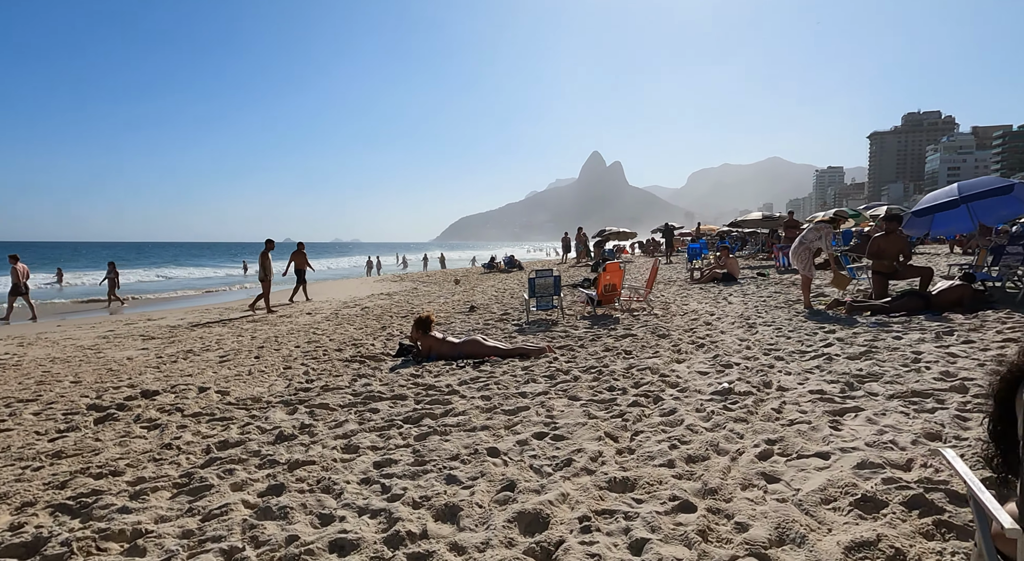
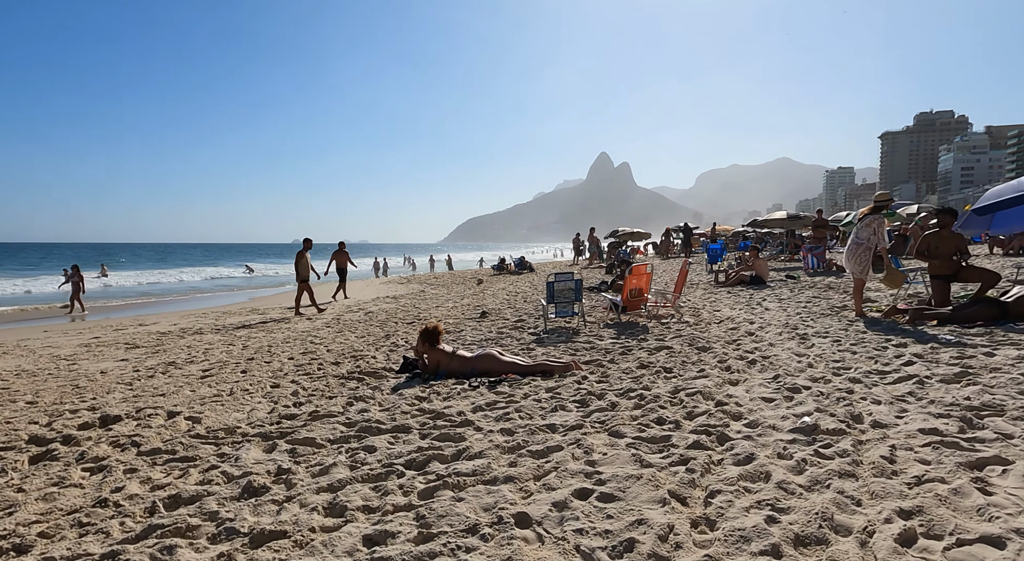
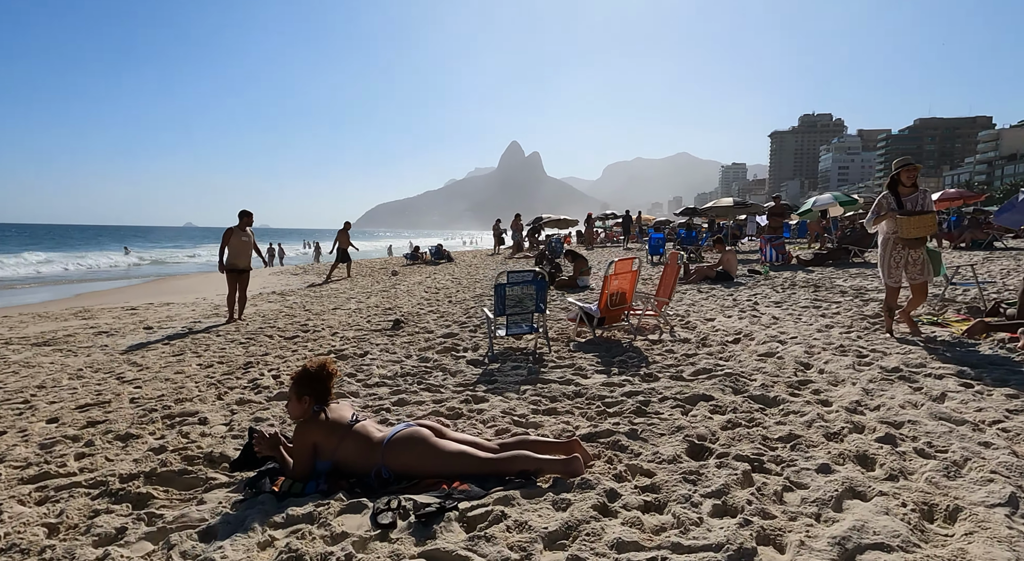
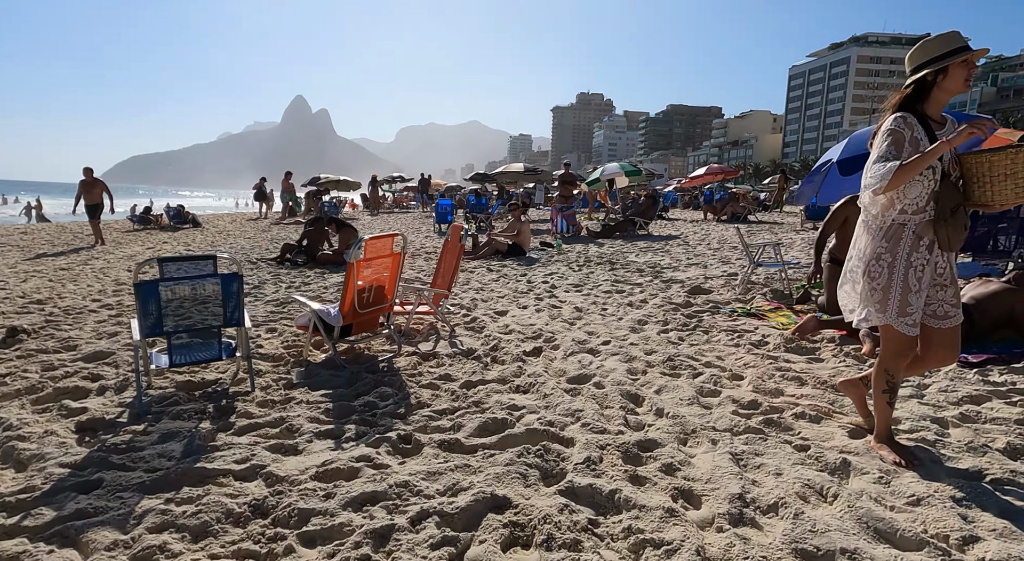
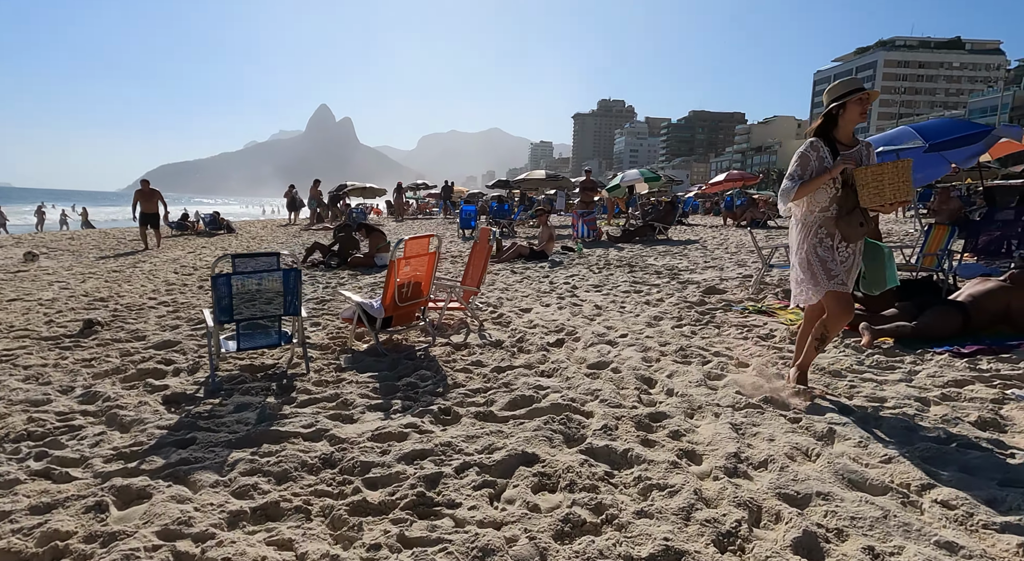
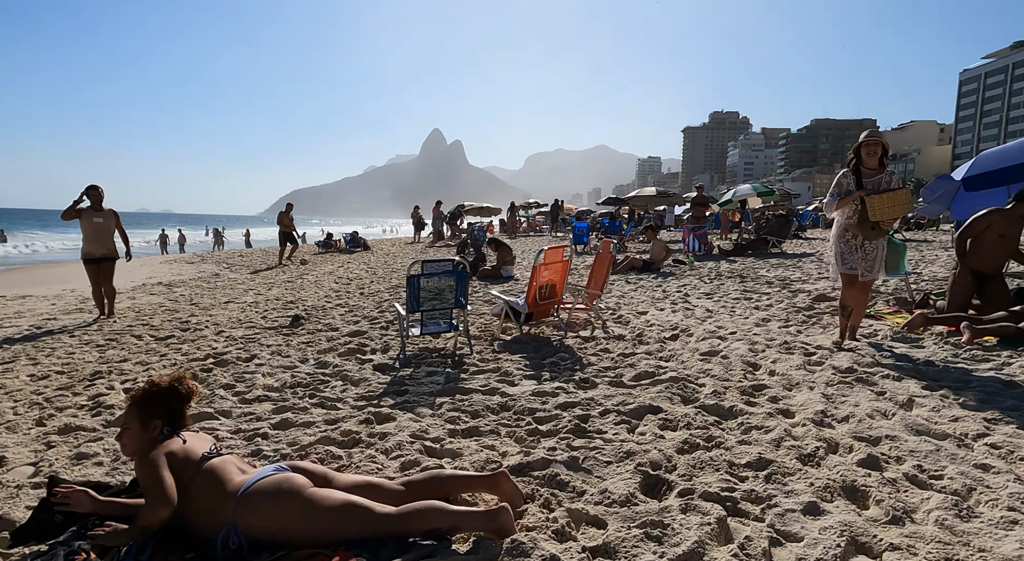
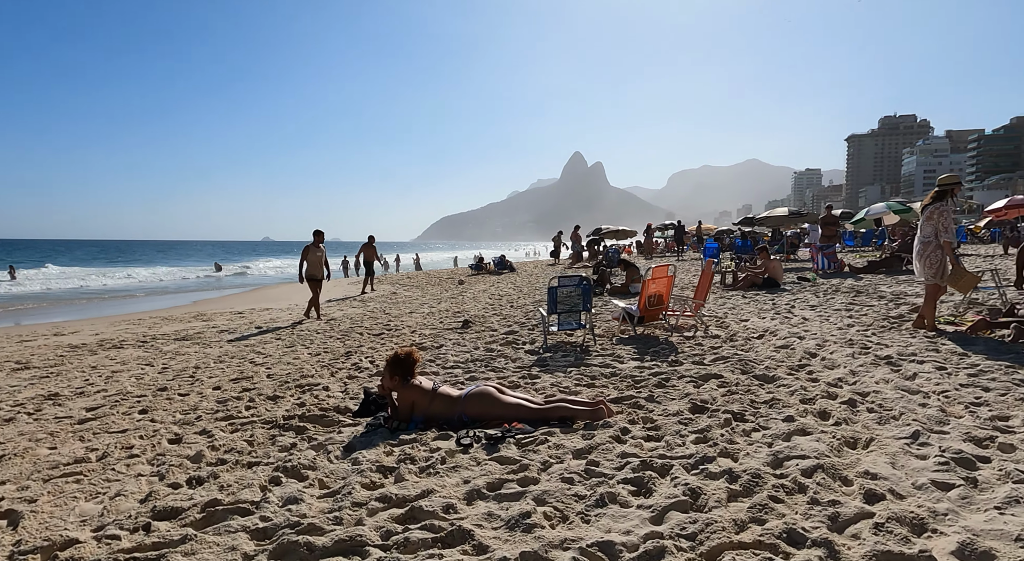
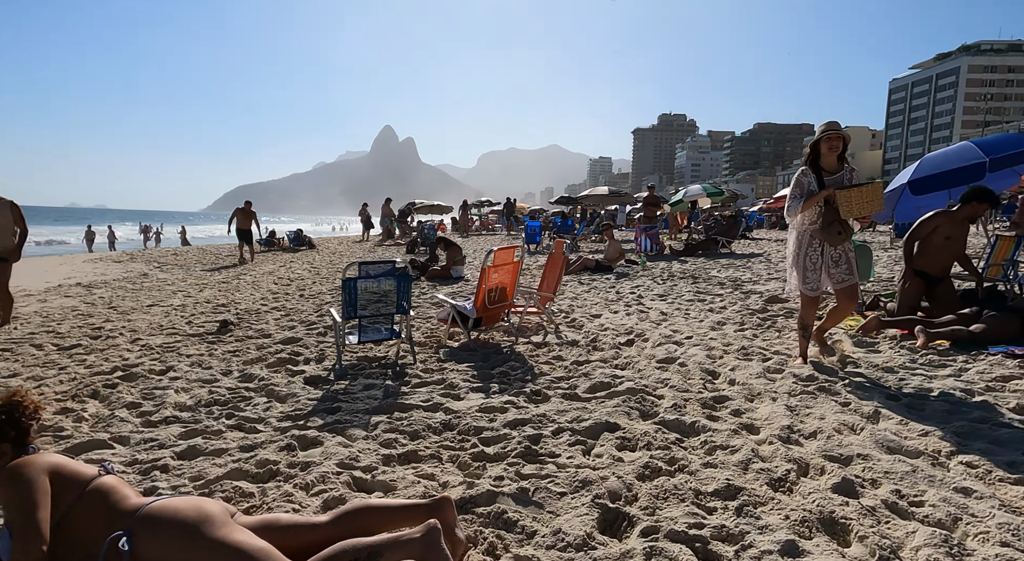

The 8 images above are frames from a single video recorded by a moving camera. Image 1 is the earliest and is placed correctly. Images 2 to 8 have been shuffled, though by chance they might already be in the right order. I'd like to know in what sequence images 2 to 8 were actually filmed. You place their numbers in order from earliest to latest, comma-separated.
2, 7, 3, 6, 8, 5, 4
